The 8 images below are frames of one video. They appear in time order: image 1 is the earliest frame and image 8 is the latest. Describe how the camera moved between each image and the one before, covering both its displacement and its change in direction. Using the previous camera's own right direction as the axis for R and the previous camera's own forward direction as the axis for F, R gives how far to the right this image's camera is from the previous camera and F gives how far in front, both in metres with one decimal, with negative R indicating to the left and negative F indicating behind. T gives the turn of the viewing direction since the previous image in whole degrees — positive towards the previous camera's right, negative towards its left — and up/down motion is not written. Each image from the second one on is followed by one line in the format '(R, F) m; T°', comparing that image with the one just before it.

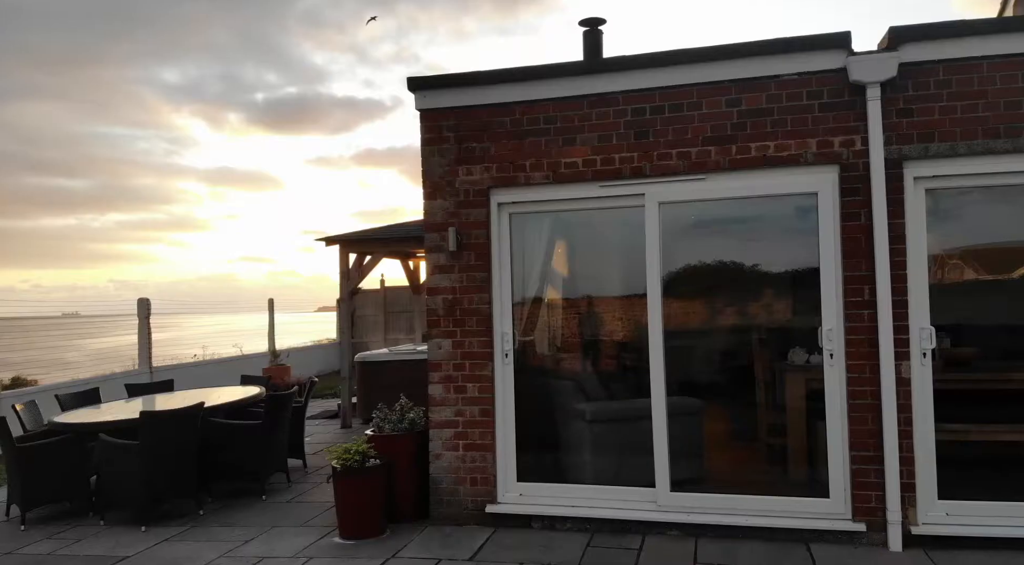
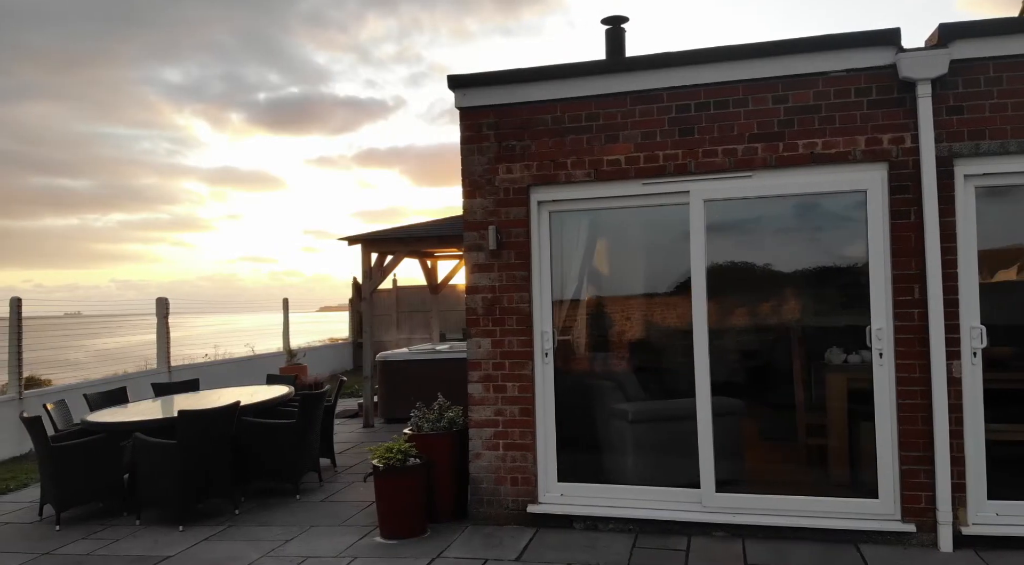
(-0.3, 0.0) m; 0°
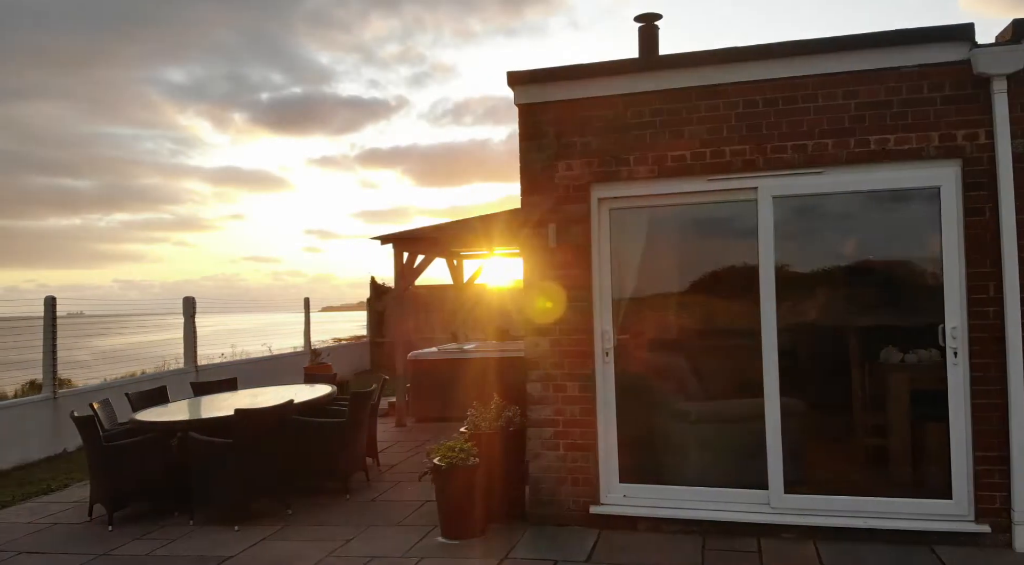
(-0.4, +0.1) m; 0°
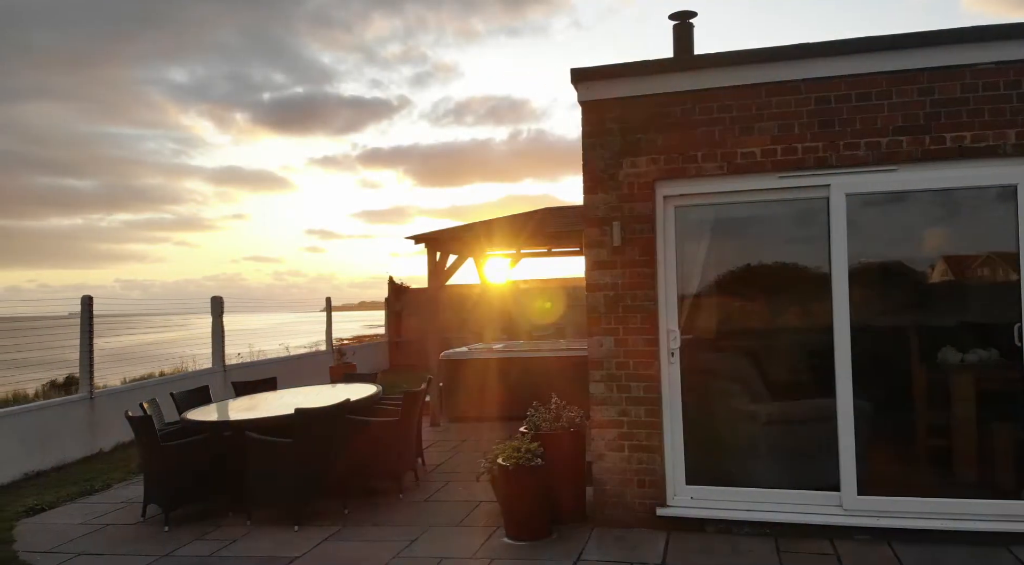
(-0.4, 0.0) m; 0°
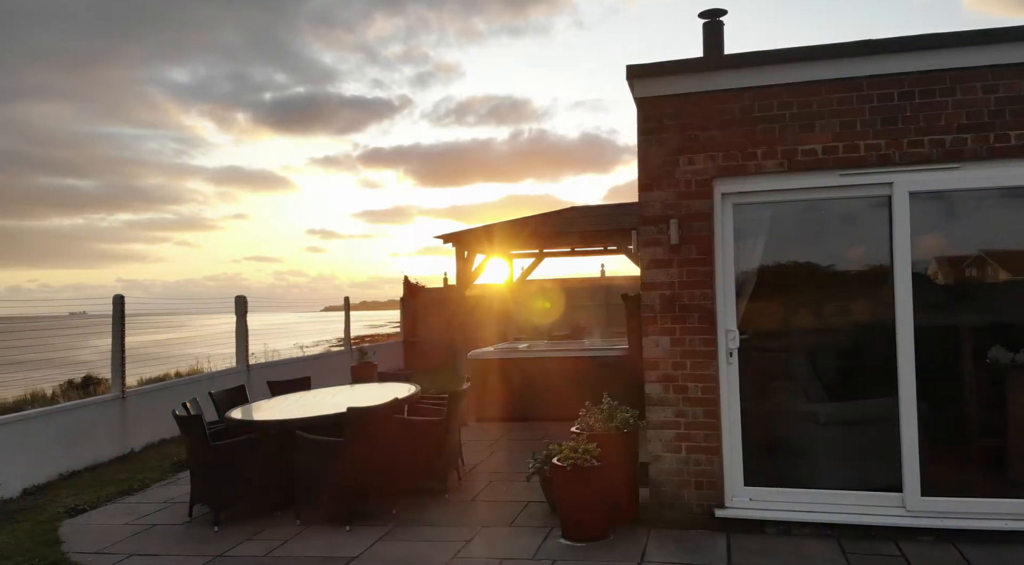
(-0.4, 0.0) m; 0°
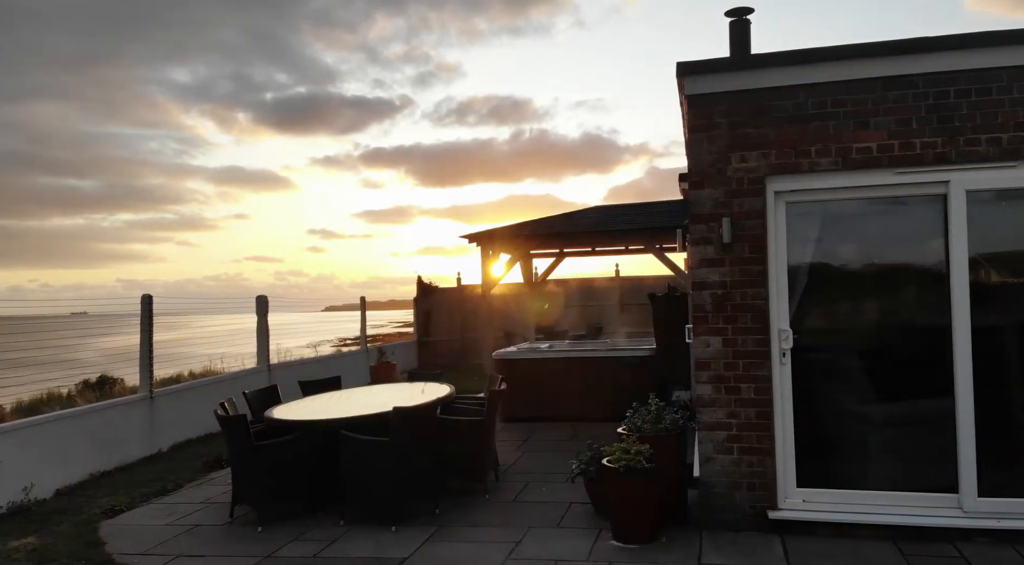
(-0.3, 0.0) m; 0°
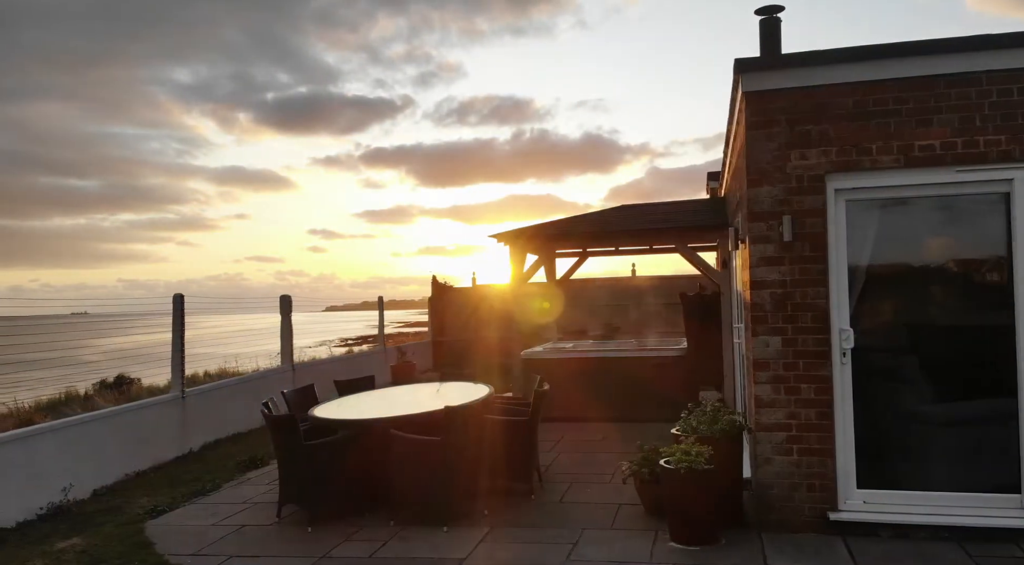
(-0.4, 0.0) m; 0°
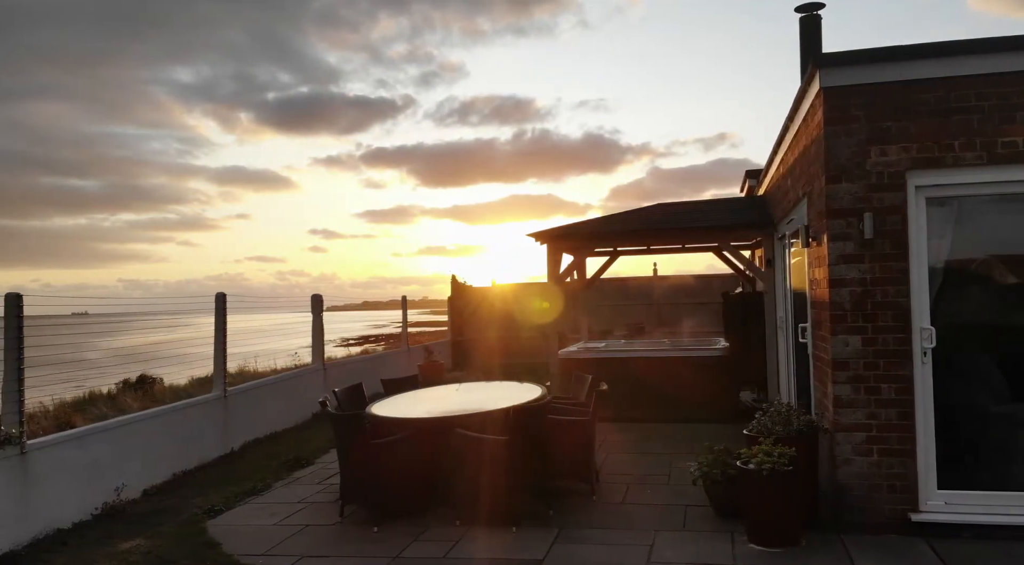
(-0.5, +0.1) m; 0°
